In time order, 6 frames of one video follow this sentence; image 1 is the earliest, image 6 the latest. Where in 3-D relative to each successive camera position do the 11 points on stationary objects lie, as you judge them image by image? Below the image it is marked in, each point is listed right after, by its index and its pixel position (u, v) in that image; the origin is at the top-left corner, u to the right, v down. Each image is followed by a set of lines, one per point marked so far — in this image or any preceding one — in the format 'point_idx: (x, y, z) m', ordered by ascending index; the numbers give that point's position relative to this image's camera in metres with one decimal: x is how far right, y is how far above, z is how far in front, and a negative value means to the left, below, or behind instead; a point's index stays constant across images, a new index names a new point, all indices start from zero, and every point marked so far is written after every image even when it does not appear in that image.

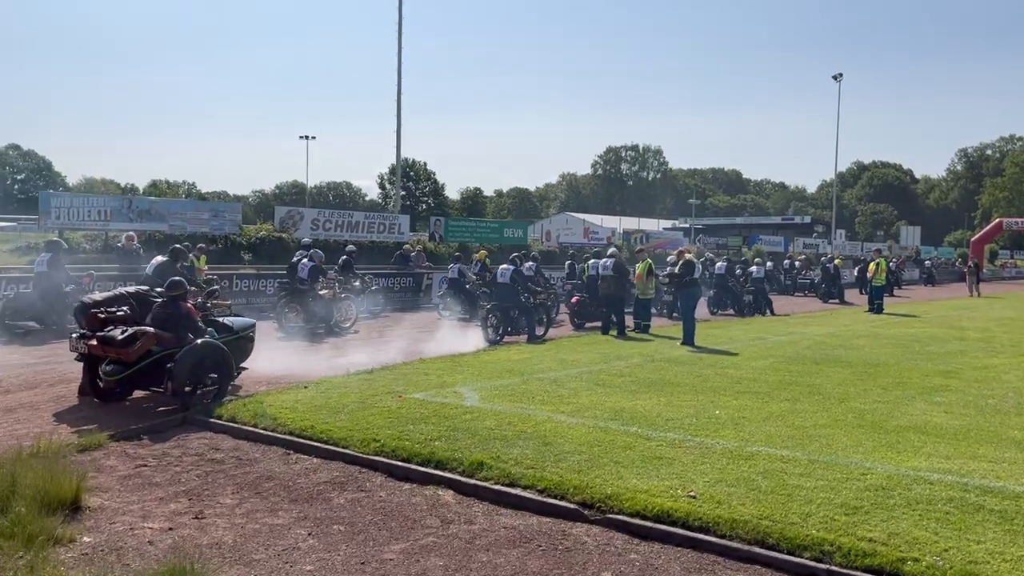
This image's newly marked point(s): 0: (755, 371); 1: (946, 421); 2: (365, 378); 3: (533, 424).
0: (+3.2, -1.1, +11.2) m
1: (+4.1, -1.3, +7.9) m
2: (-1.8, -1.1, +10.2) m
3: (+0.2, -1.2, +7.6) m
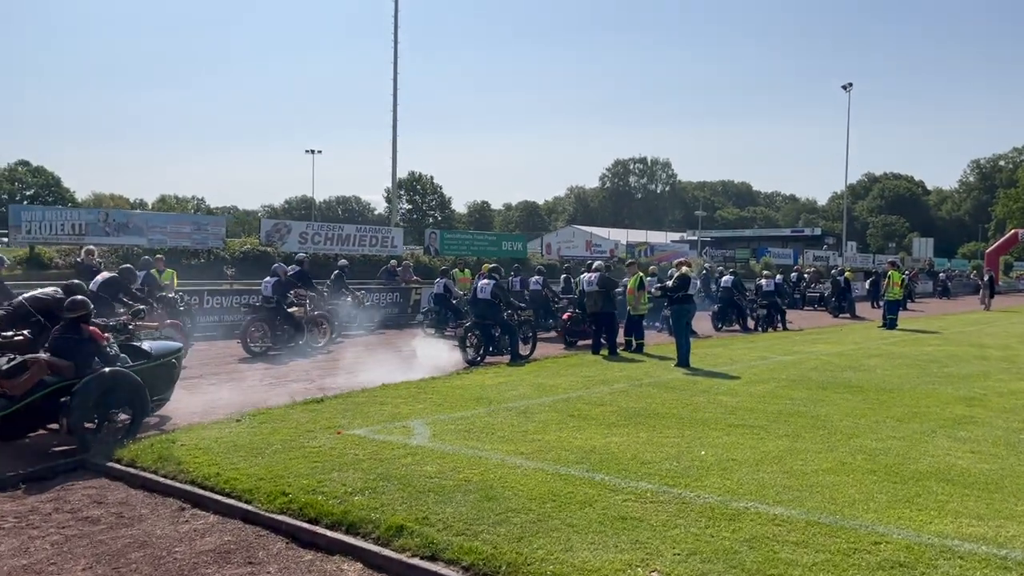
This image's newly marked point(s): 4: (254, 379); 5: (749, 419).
0: (+2.9, -1.3, +10.0) m
1: (+3.7, -1.4, +6.7) m
2: (-2.2, -1.3, +9.0) m
3: (-0.2, -1.4, +6.4) m
4: (-3.7, -1.3, +12.2) m
5: (+2.4, -1.4, +8.7) m
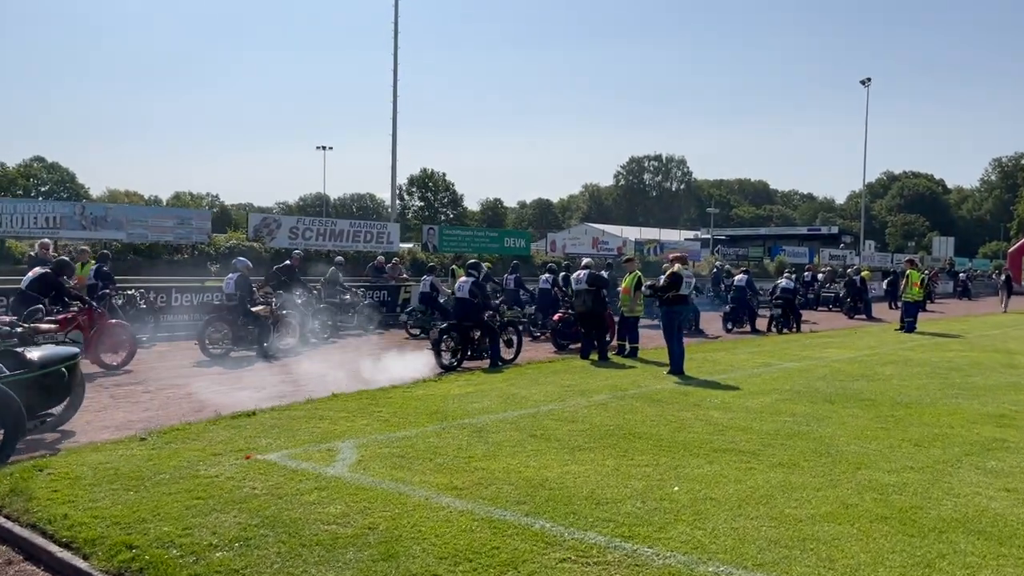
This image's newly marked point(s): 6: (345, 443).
0: (+2.4, -1.3, +8.7) m
1: (+3.2, -1.4, +5.4) m
2: (-2.6, -1.3, +7.8) m
3: (-0.7, -1.4, +5.2) m
4: (-4.1, -1.3, +11.0) m
5: (+2.0, -1.4, +7.4) m
6: (-1.4, -1.3, +7.0) m
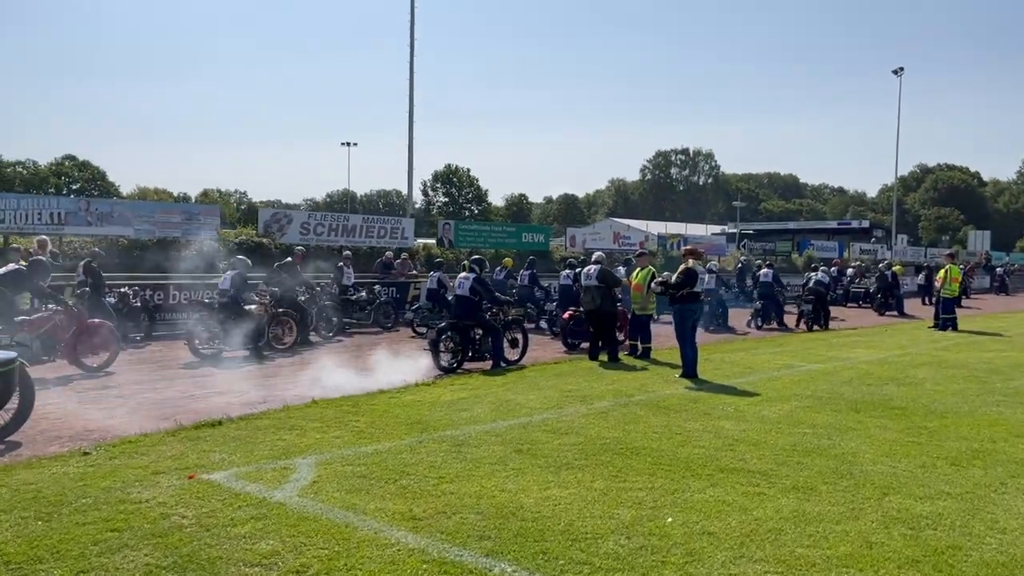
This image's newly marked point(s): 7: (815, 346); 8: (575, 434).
0: (+2.3, -1.3, +7.9) m
1: (+3.0, -1.4, +4.5) m
2: (-2.7, -1.3, +7.2) m
3: (-0.9, -1.4, +4.4) m
4: (-4.1, -1.3, +10.4) m
5: (+1.9, -1.3, +6.5) m
6: (-1.6, -1.3, +6.3) m
7: (+5.7, -1.1, +15.9) m
8: (+0.6, -1.3, +7.5) m
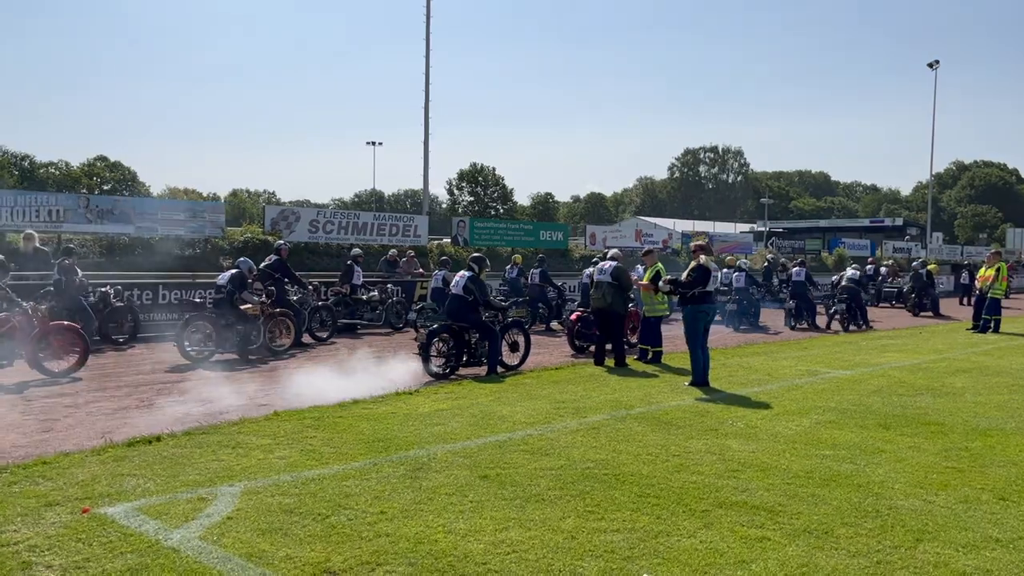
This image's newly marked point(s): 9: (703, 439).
0: (+2.1, -1.3, +6.8) m
1: (+2.7, -1.4, +3.5) m
2: (-3.0, -1.3, +6.3) m
3: (-1.3, -1.4, +3.5) m
4: (-4.2, -1.3, +9.5) m
5: (+1.6, -1.3, +5.5) m
6: (-1.8, -1.3, +5.4) m
7: (+5.8, -1.1, +14.7) m
8: (+0.3, -1.3, +6.5) m
9: (+1.6, -1.3, +7.2) m
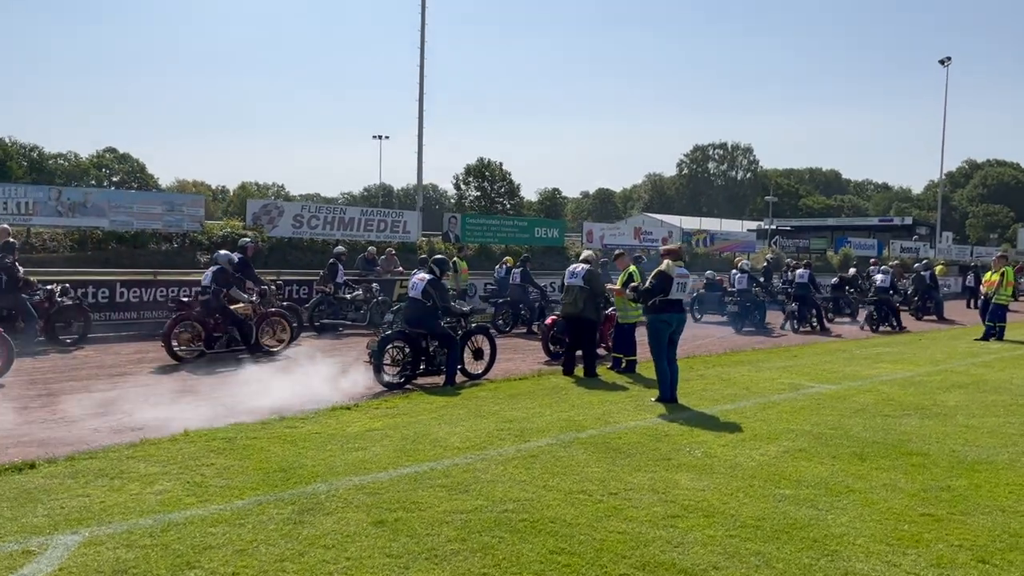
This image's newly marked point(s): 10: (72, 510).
0: (+1.5, -1.4, +6.0) m
1: (+2.1, -1.5, +2.6) m
2: (-3.6, -1.3, +5.5) m
3: (-1.9, -1.5, +2.7) m
4: (-4.8, -1.3, +8.8) m
5: (+1.0, -1.4, +4.7) m
6: (-2.4, -1.4, +4.6) m
7: (+5.3, -1.2, +13.8) m
8: (-0.2, -1.4, +5.7) m
9: (+1.0, -1.4, +6.3) m
10: (-2.7, -1.4, +5.1) m
